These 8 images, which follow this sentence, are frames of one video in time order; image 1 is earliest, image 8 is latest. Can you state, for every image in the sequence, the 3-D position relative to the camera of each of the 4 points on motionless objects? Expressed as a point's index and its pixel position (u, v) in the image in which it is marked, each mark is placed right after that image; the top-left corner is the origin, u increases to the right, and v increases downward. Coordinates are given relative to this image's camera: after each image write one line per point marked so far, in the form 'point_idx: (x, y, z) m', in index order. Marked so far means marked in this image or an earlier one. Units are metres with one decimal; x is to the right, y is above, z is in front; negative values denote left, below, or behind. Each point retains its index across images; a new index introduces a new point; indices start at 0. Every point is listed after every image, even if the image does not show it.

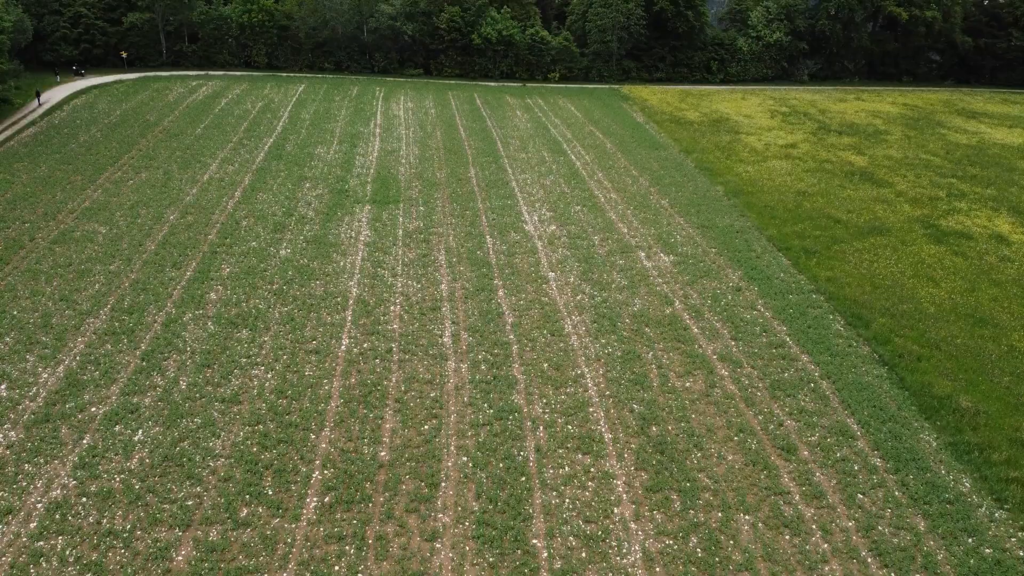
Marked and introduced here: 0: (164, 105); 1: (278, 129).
0: (-7.9, +4.2, +17.6) m
1: (-4.9, +3.3, +16.1) m
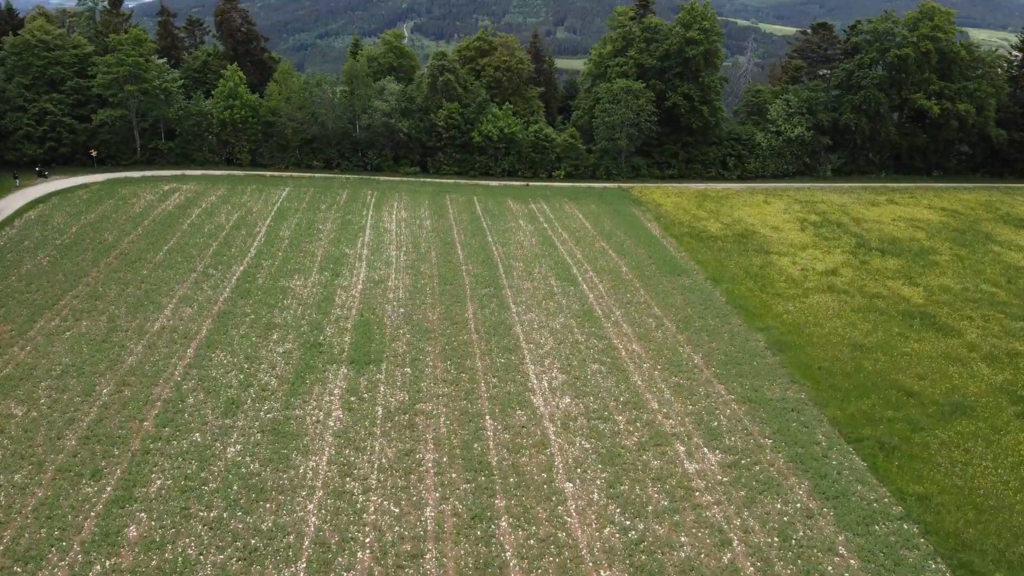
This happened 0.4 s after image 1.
0: (-7.9, +1.4, +15.8) m
1: (-4.9, +0.6, +14.2) m
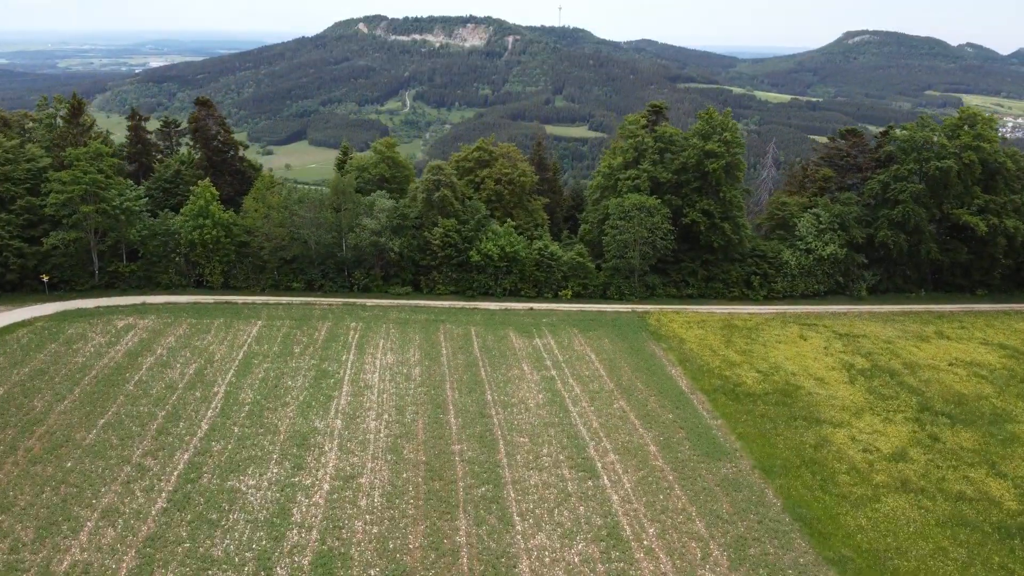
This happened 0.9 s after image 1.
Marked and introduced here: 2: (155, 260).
0: (-7.8, -1.5, +13.5) m
1: (-4.8, -2.2, +11.9) m
2: (-8.5, +0.7, +18.4) m
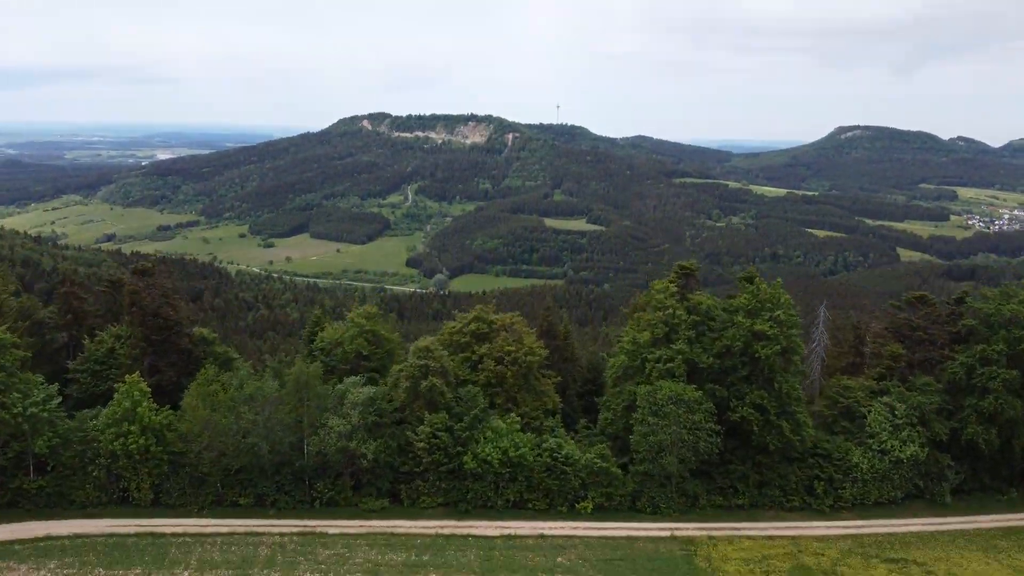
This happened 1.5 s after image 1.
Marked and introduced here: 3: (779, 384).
0: (-7.7, -5.1, +9.5) m
1: (-4.7, -5.6, +7.8) m
2: (-8.4, -3.5, +14.6) m
3: (+5.4, -1.9, +15.5) m
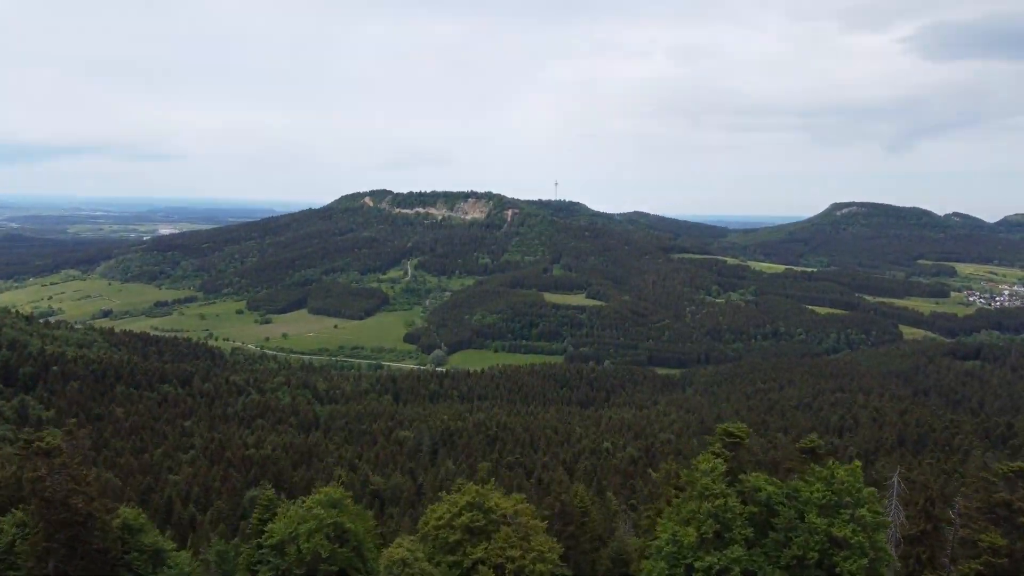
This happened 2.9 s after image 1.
0: (-7.7, -7.5, +5.6) m
1: (-4.6, -7.8, +3.9) m
2: (-8.4, -6.4, +10.9) m
3: (+5.4, -4.9, +11.9) m
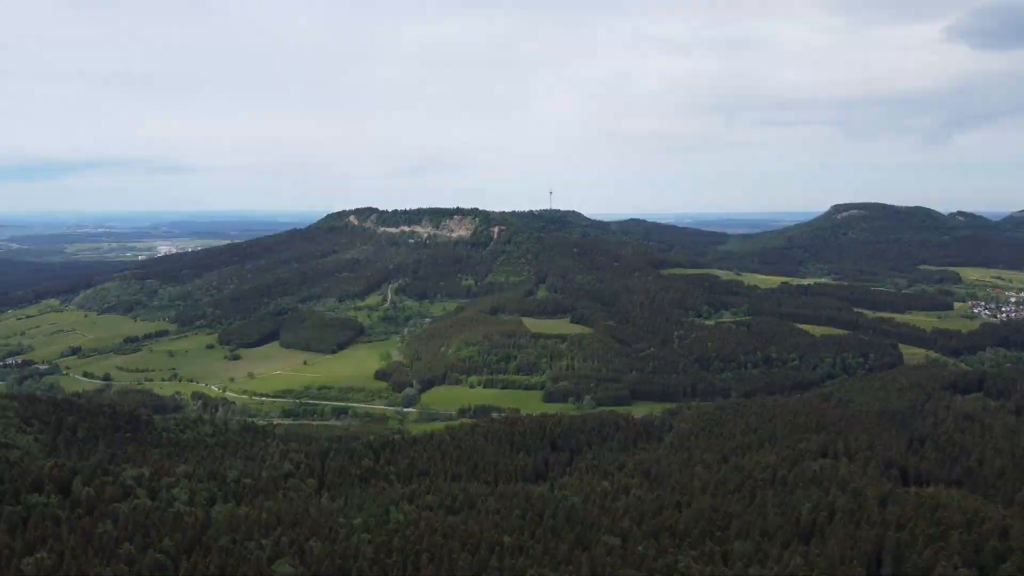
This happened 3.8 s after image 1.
0: (-30.4, -27.9, -23.7) m
1: (-27.4, -28.1, -25.5) m
2: (-31.1, -26.8, -18.5) m
3: (-17.4, -25.0, -17.6) m
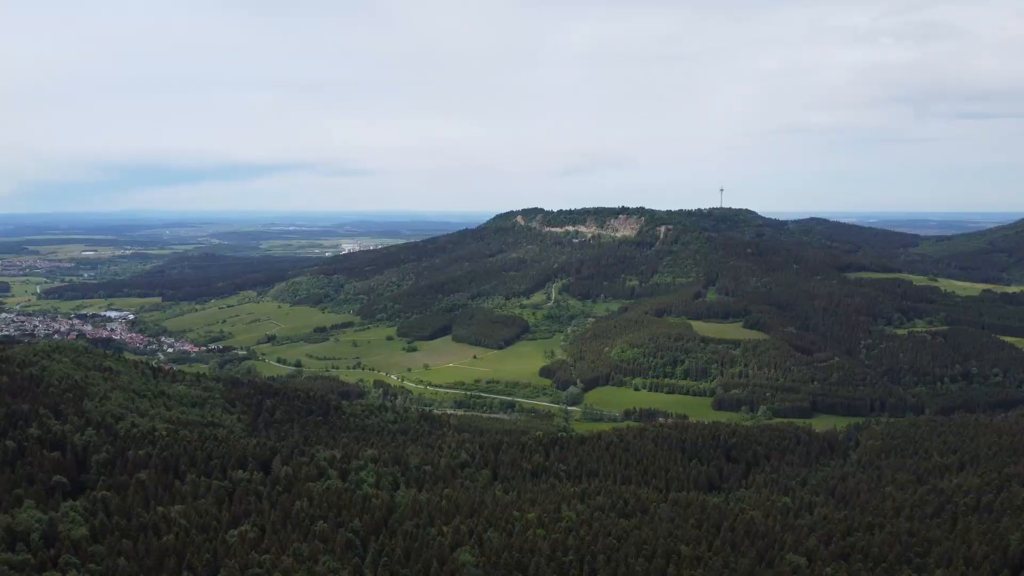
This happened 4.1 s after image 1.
0: (-30.4, -26.9, -20.0) m
1: (-27.8, -27.2, -22.4) m
2: (-30.0, -25.8, -14.7) m
3: (-16.3, -24.3, -16.6) m
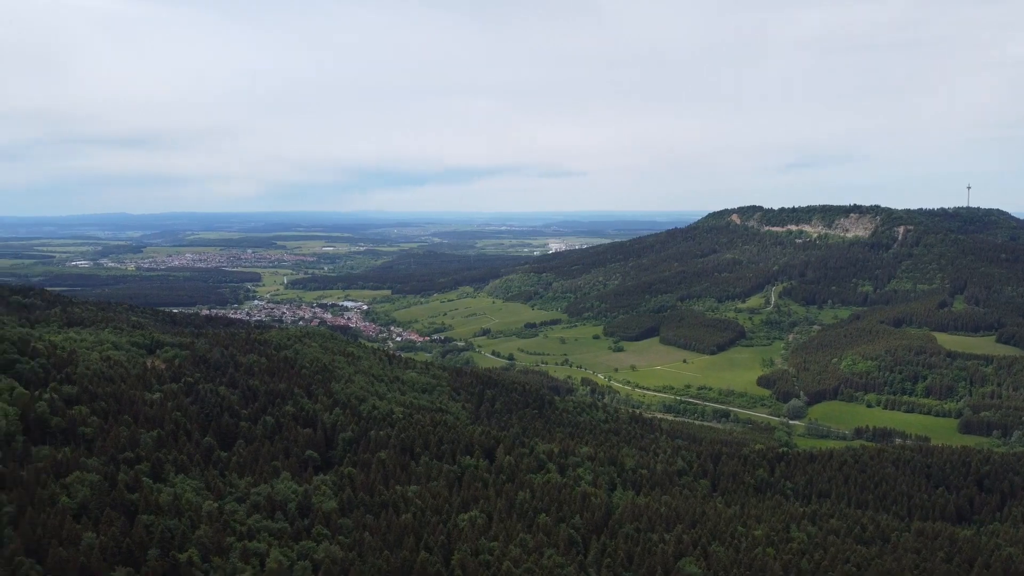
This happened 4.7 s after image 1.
0: (-24.6, -25.0, -20.0) m
1: (-22.7, -25.3, -22.9) m
2: (-22.9, -23.9, -15.0) m
3: (-10.0, -22.7, -20.2) m
